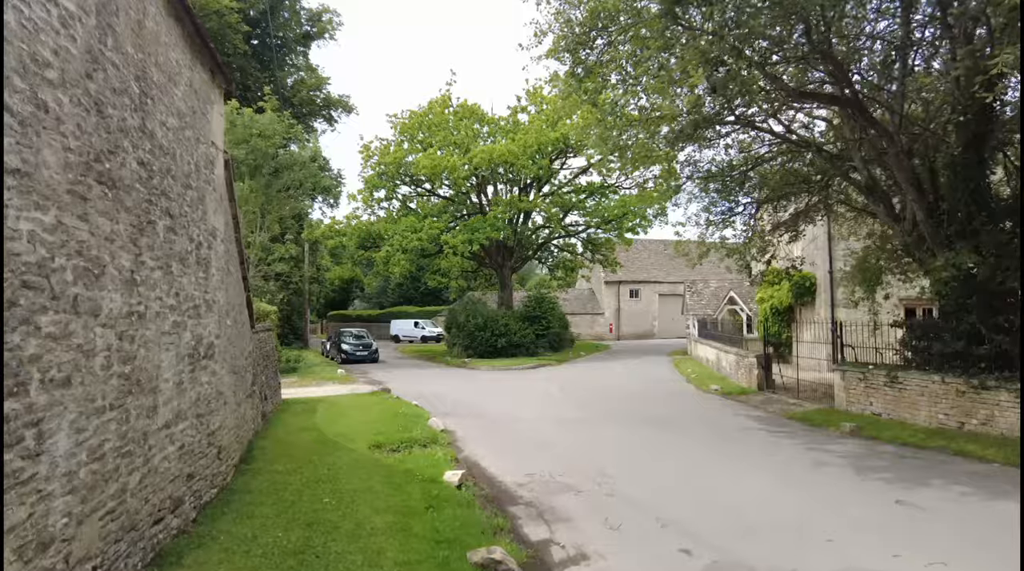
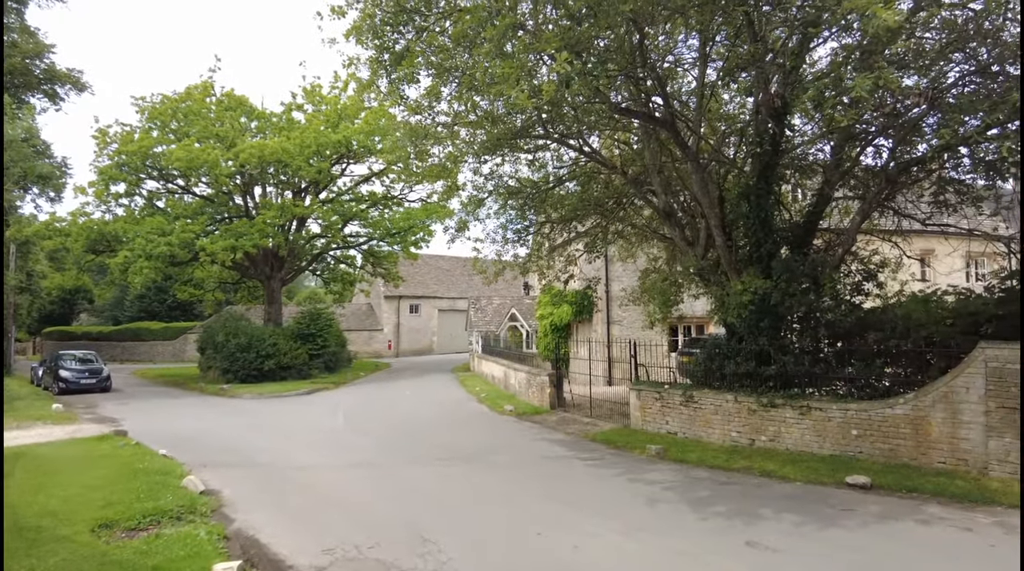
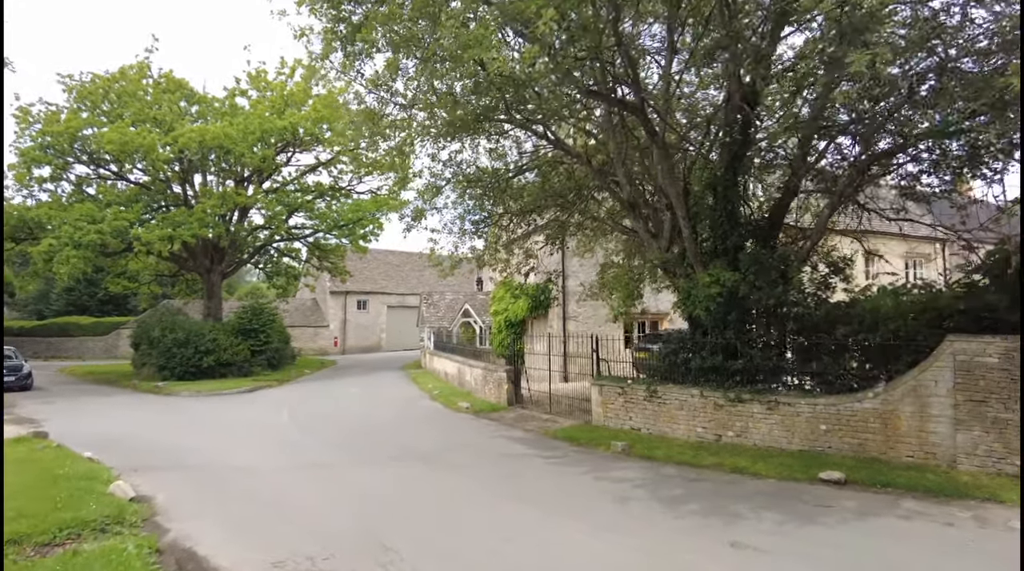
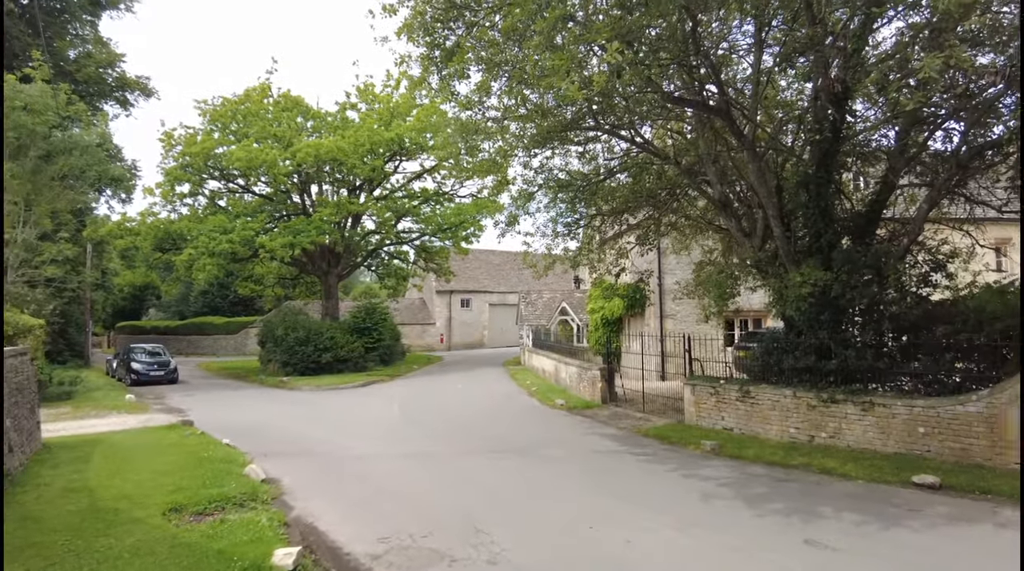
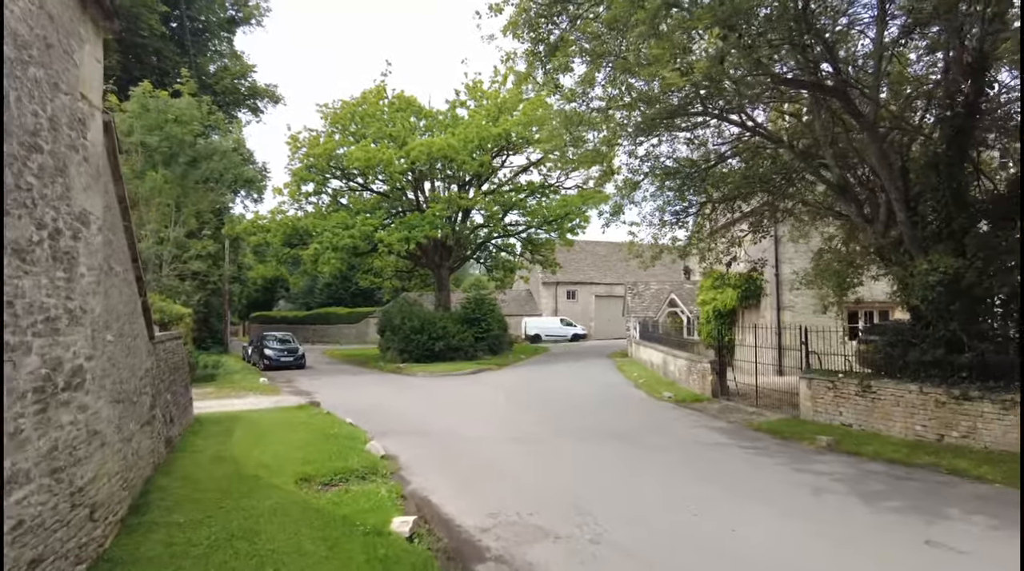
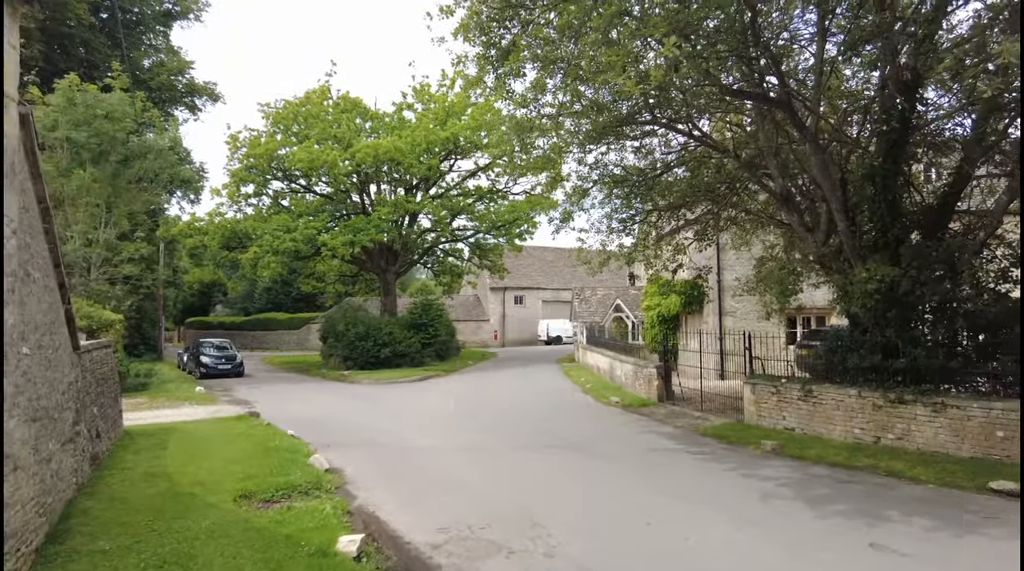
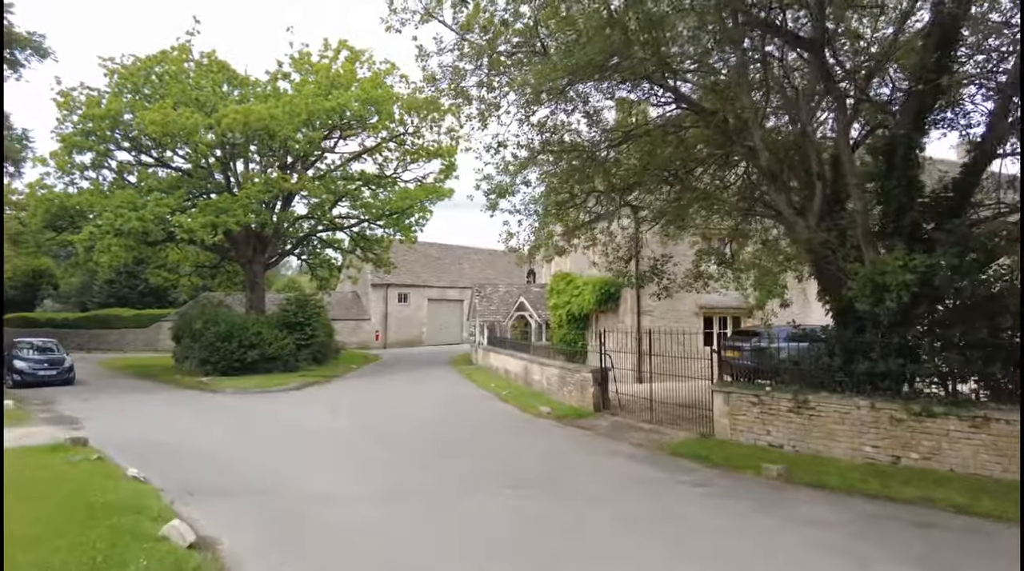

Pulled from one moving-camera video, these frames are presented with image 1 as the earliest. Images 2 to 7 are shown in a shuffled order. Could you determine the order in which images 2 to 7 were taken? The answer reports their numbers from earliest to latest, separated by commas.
5, 6, 4, 2, 3, 7
